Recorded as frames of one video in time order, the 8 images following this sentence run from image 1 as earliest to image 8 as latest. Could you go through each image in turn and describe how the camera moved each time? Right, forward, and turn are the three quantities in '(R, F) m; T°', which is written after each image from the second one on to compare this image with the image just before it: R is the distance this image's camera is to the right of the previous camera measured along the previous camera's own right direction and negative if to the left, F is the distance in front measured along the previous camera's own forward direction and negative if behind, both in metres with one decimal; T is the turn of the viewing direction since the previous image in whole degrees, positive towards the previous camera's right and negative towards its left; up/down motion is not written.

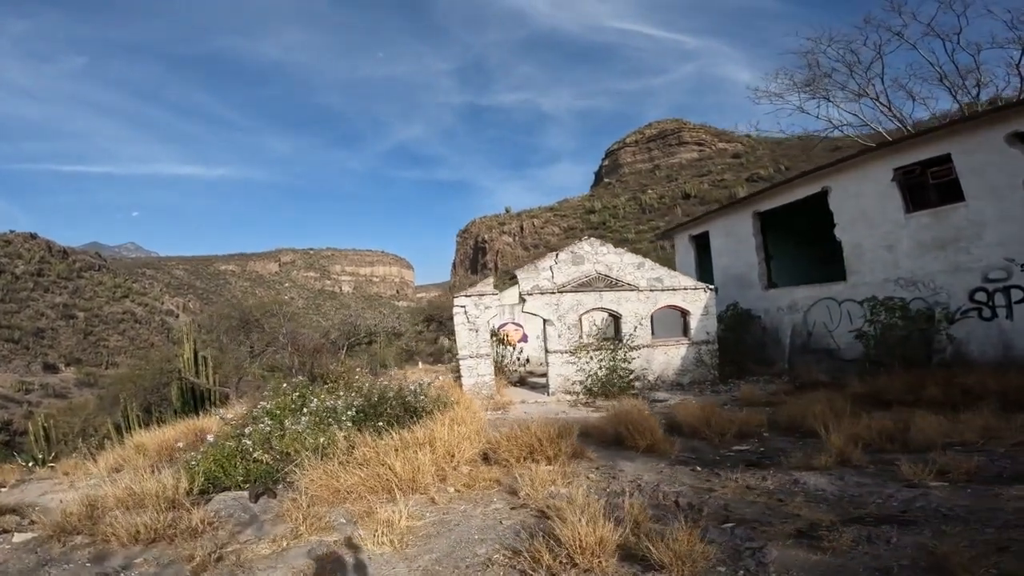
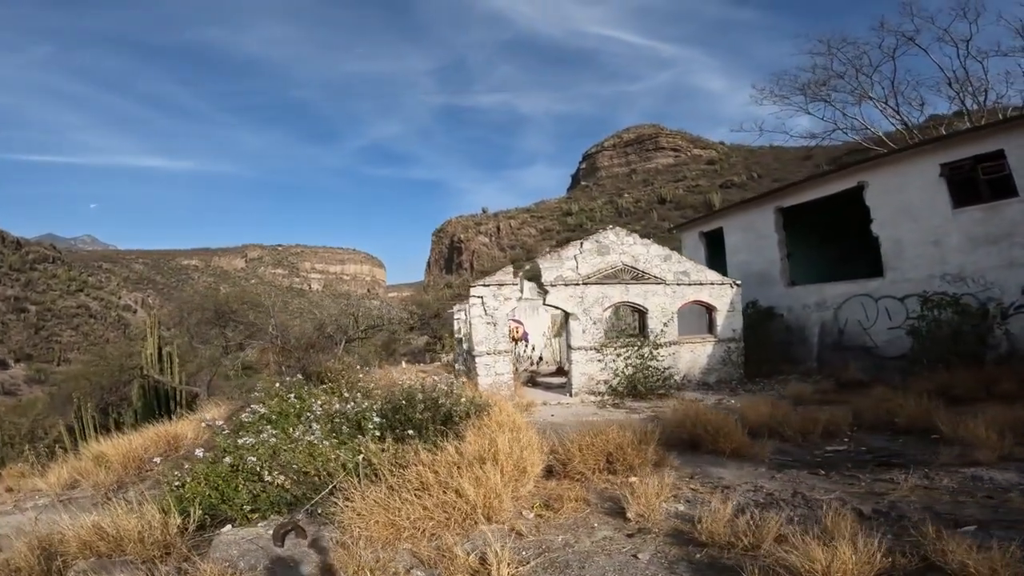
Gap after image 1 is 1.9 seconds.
(-1.1, +1.1) m; +3°
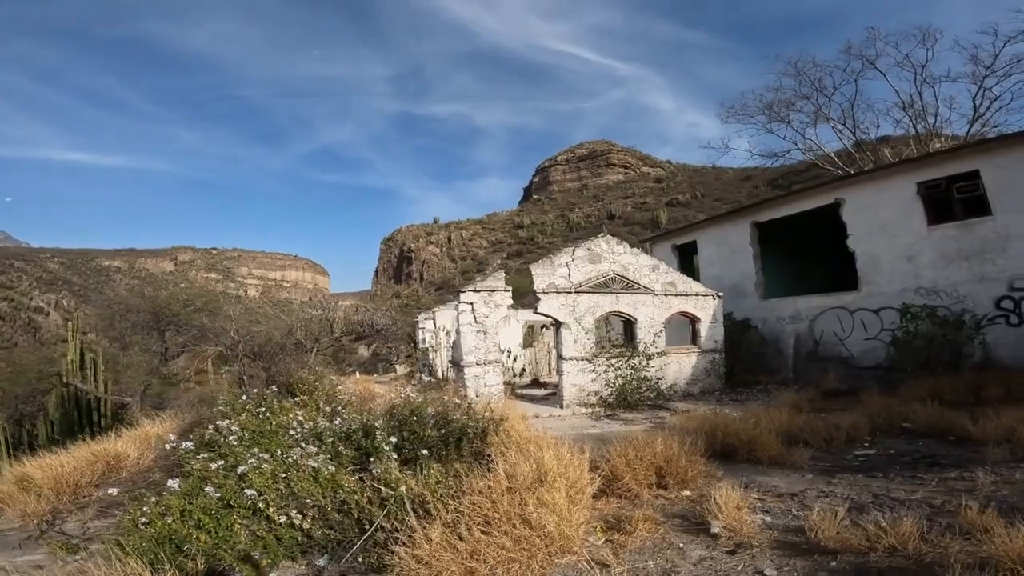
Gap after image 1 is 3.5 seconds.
(-0.9, +0.5) m; +5°
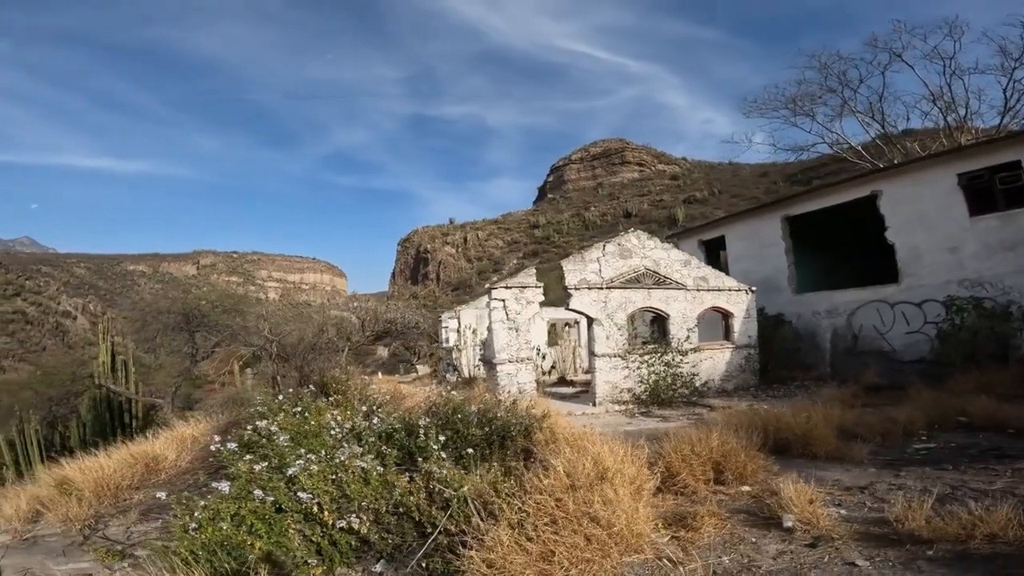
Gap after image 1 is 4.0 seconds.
(-0.3, +0.1) m; -1°
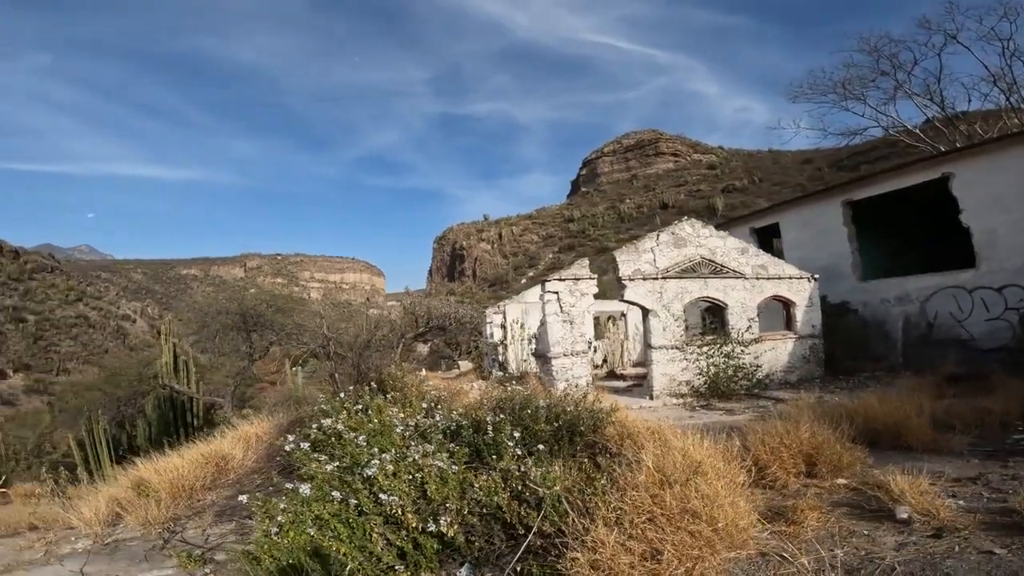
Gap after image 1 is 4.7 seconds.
(-0.4, +0.2) m; -3°
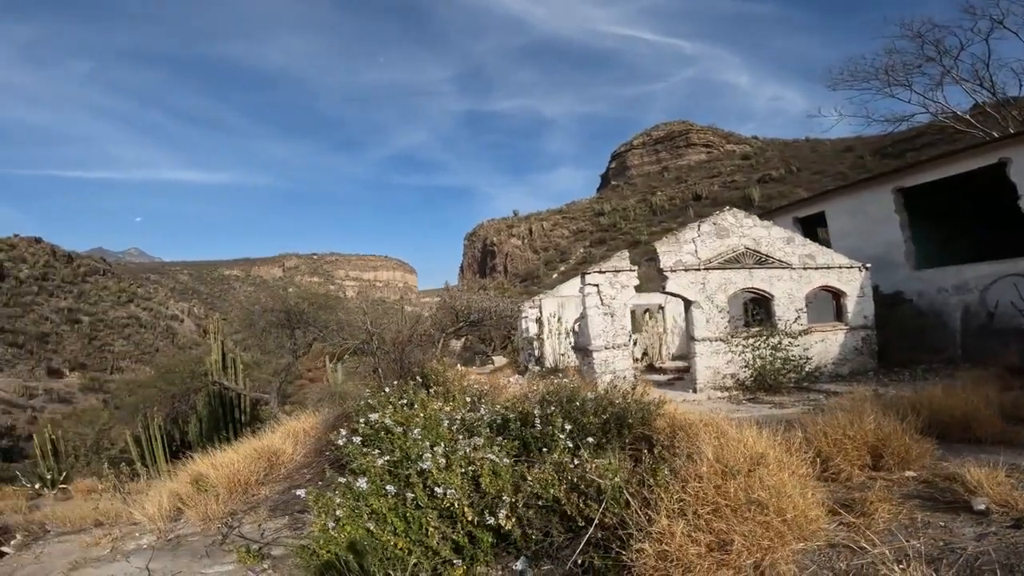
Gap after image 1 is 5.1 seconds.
(-0.2, +0.1) m; -3°
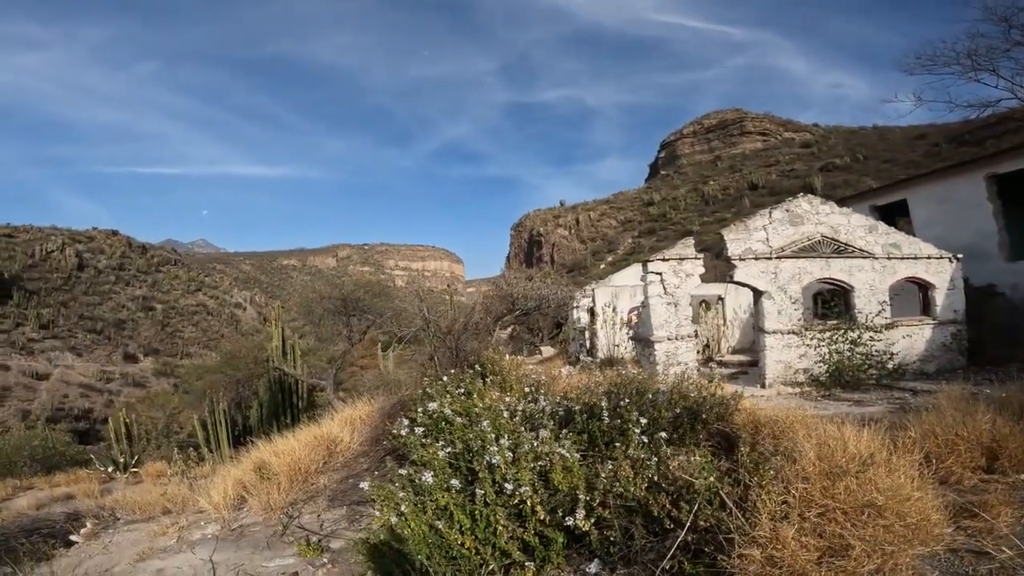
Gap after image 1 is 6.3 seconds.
(-0.2, +0.3) m; -4°
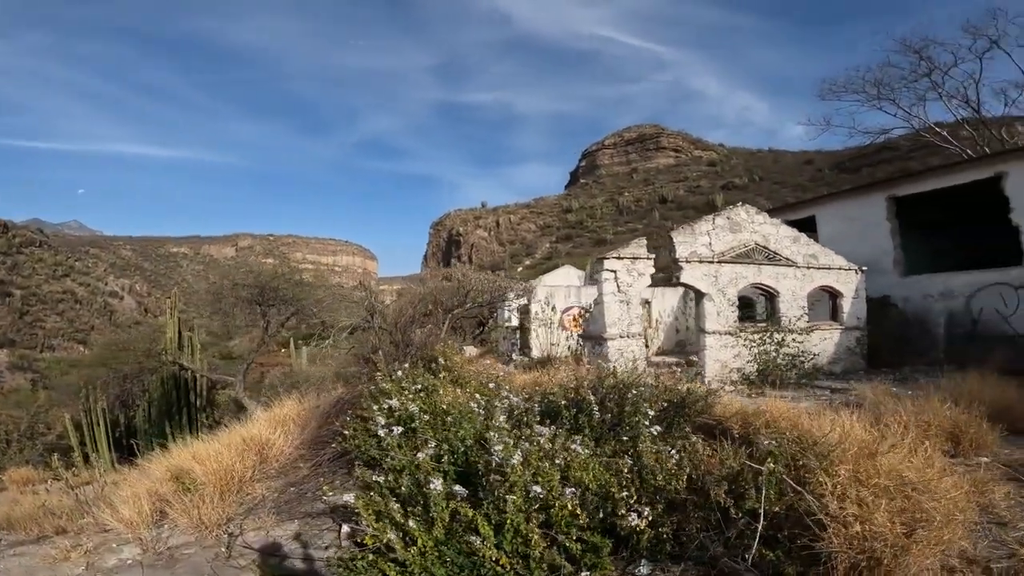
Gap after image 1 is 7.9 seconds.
(-0.7, +0.5) m; +8°
